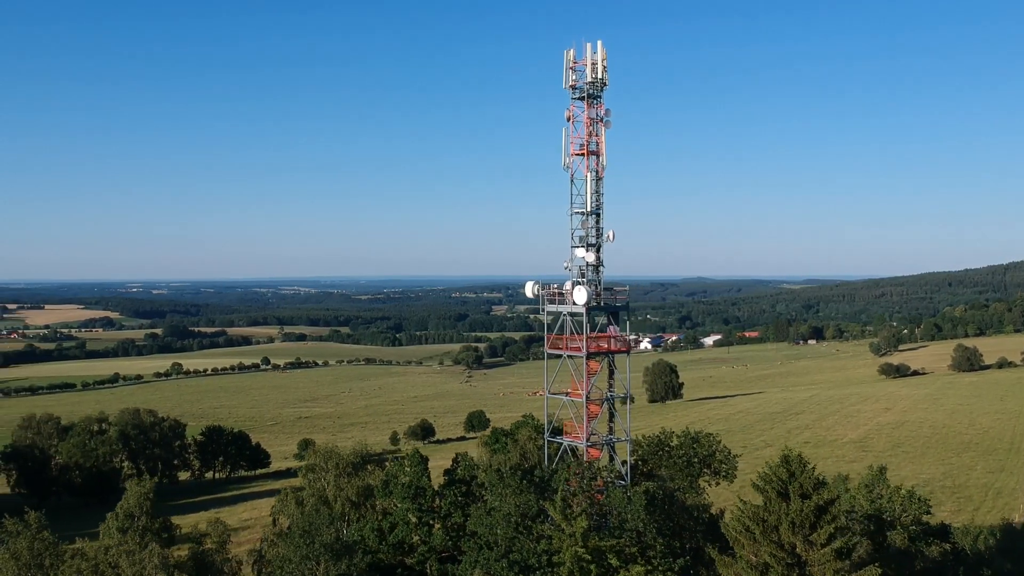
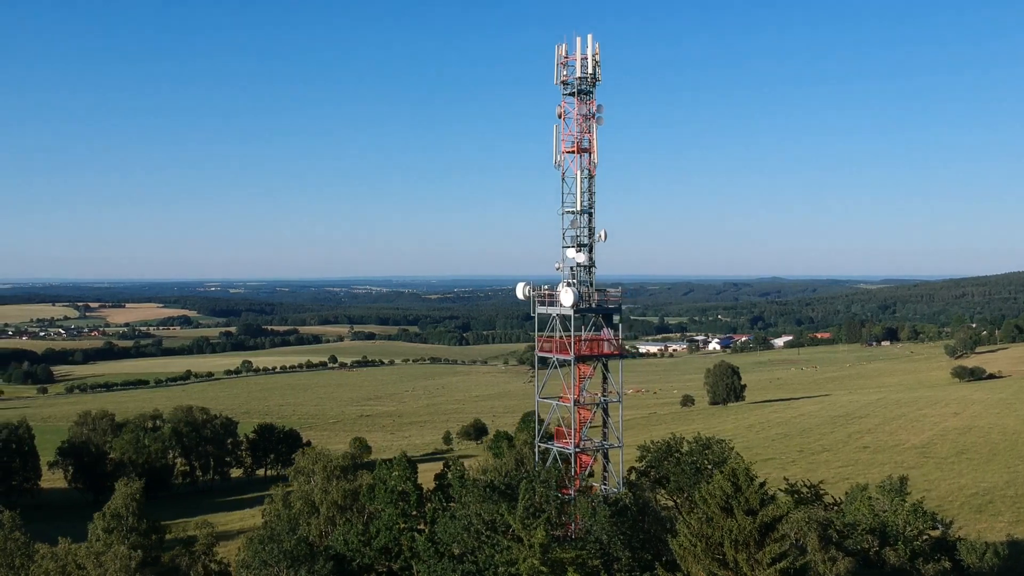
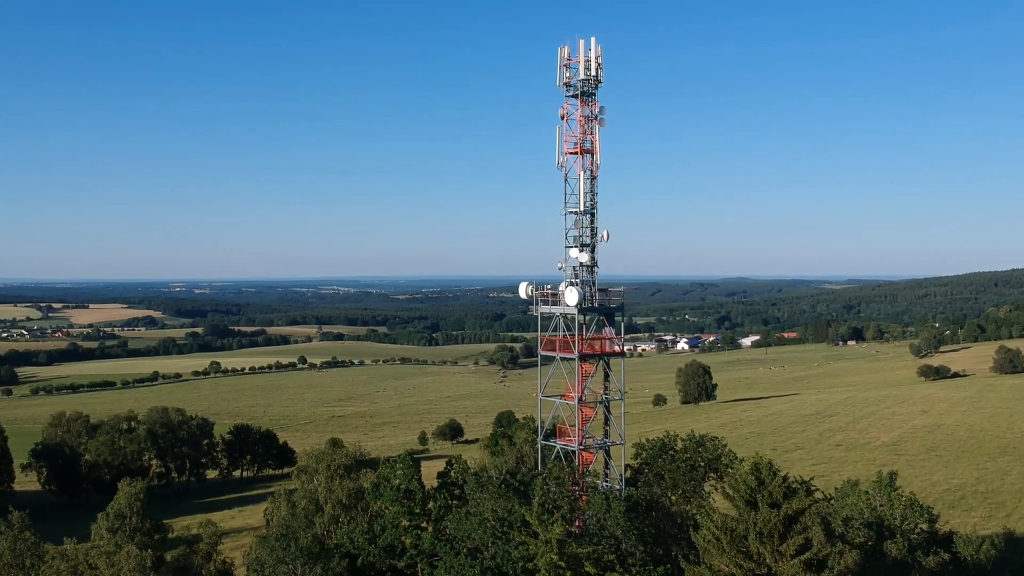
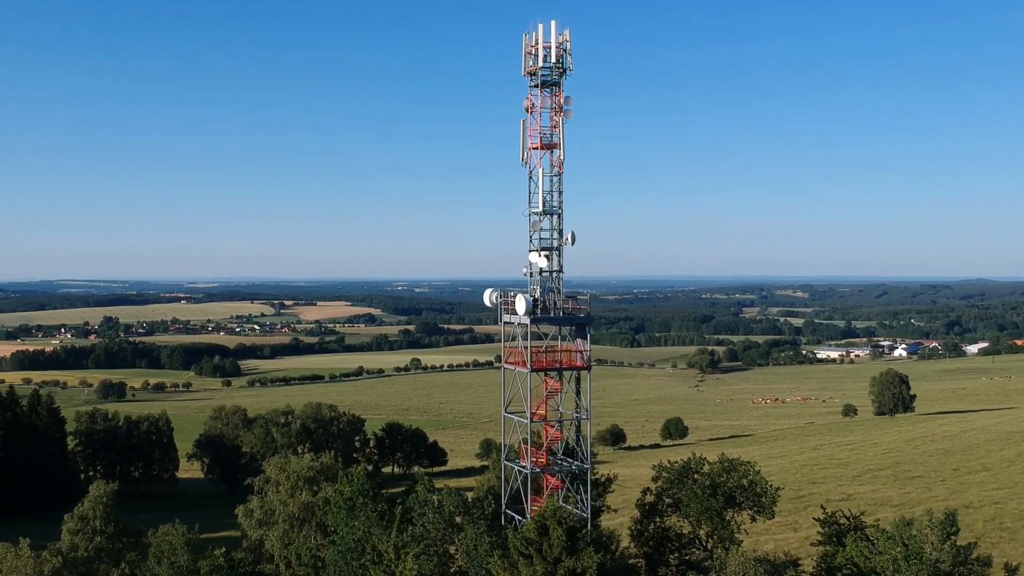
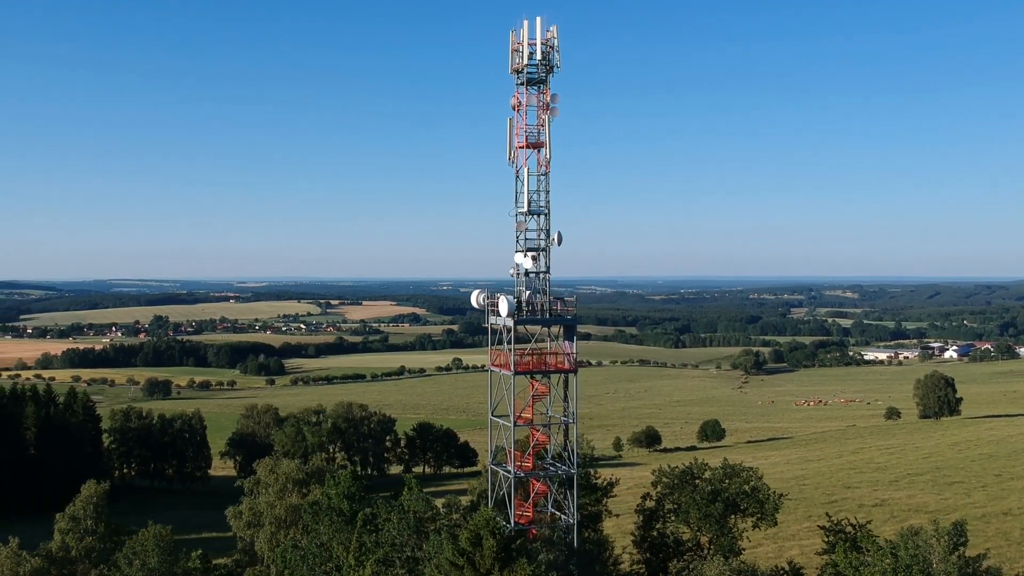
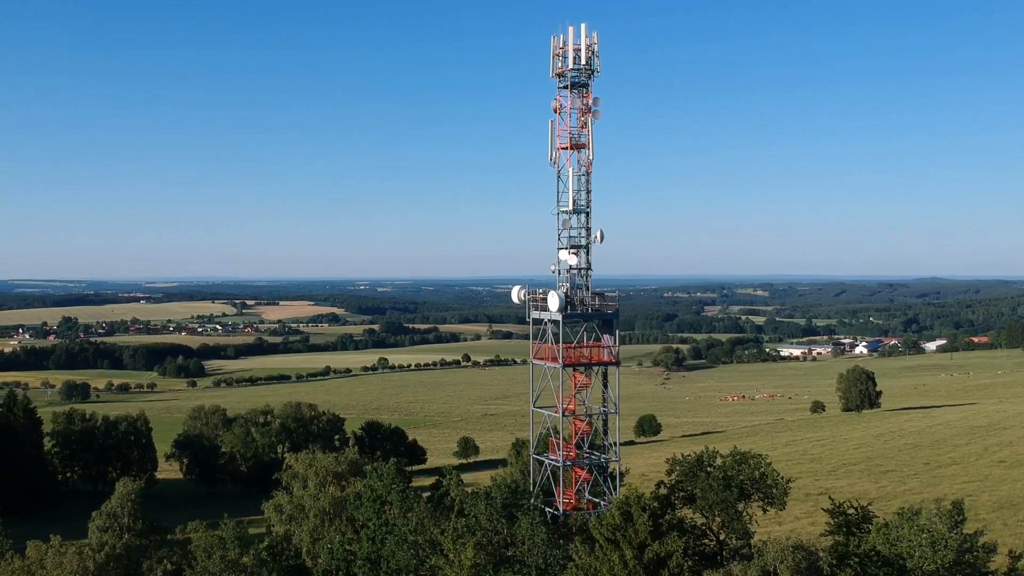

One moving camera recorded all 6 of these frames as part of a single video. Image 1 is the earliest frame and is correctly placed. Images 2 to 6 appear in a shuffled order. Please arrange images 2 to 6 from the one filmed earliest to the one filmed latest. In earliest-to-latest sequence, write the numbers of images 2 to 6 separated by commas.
3, 2, 6, 4, 5
